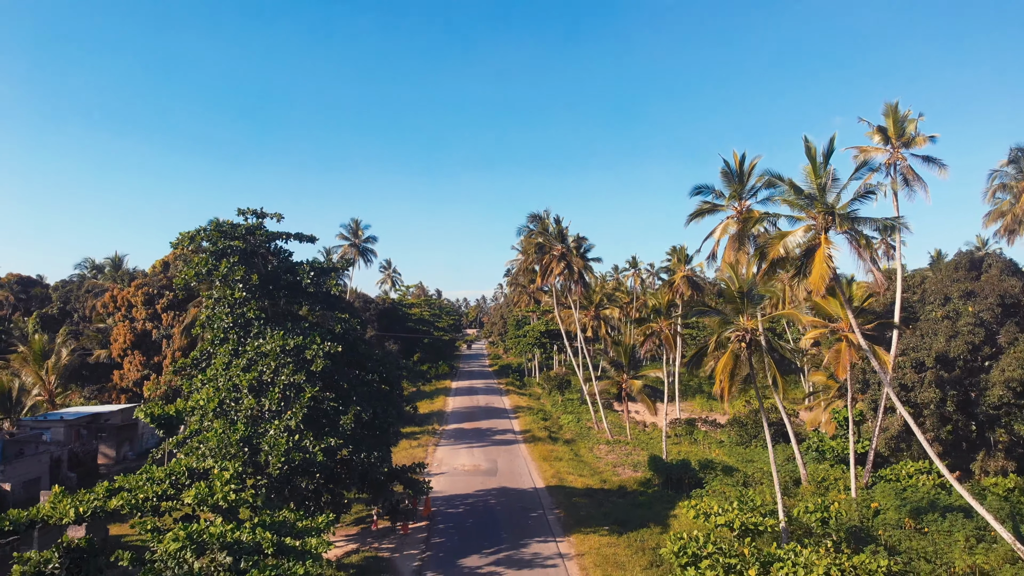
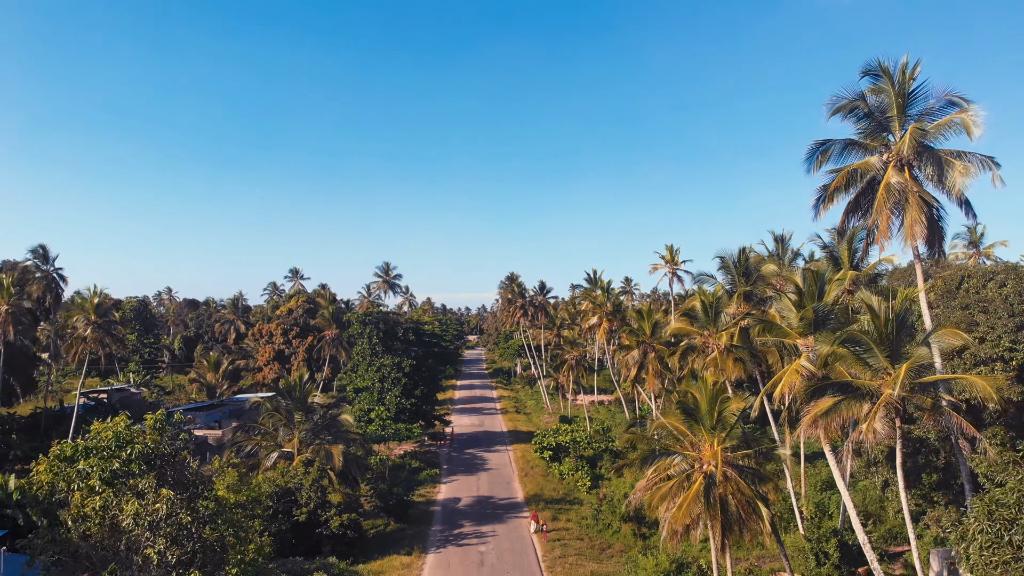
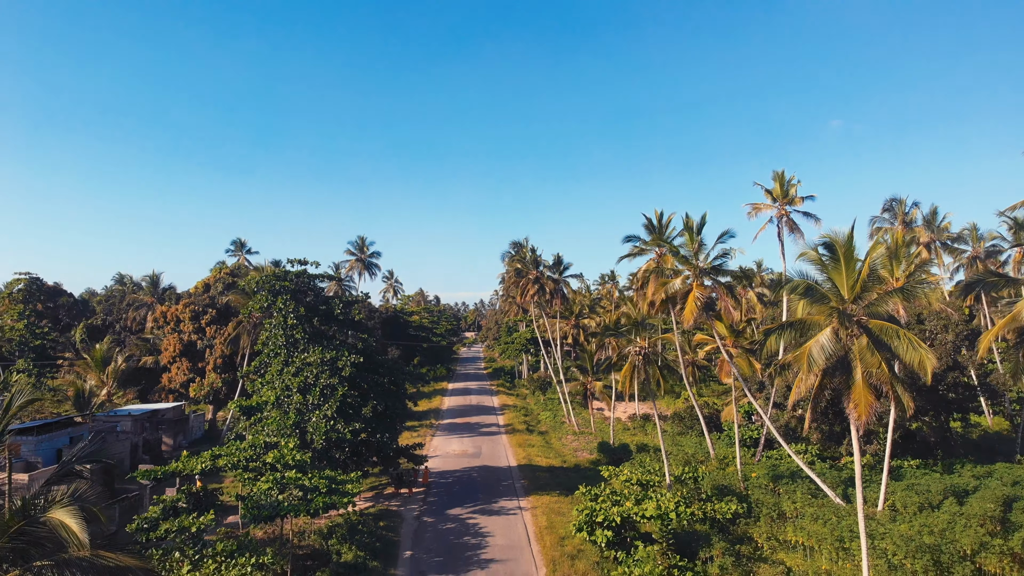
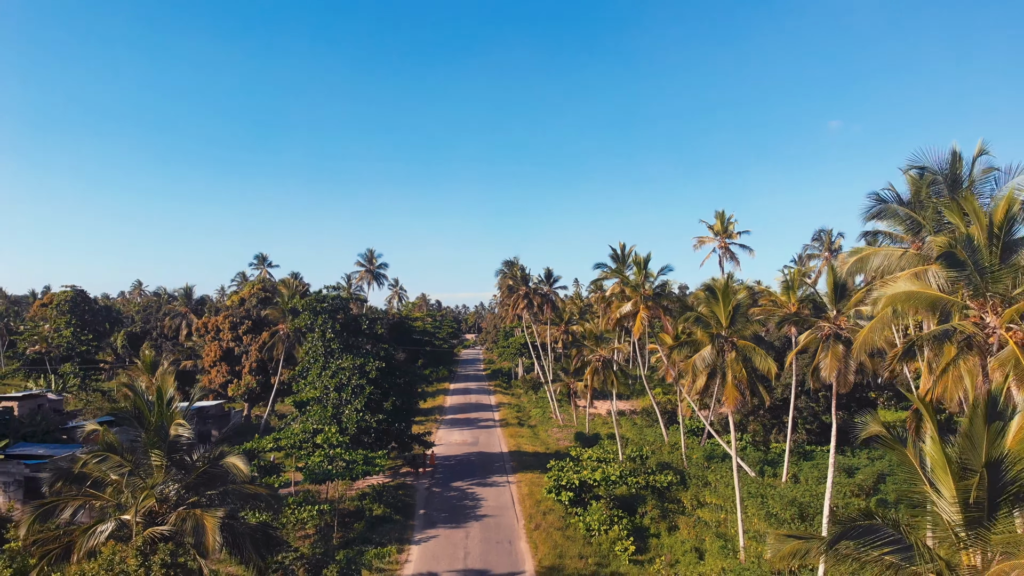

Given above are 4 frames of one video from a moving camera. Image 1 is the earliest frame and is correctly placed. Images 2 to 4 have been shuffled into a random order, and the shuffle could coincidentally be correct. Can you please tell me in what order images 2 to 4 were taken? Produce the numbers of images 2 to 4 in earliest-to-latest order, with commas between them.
3, 4, 2
